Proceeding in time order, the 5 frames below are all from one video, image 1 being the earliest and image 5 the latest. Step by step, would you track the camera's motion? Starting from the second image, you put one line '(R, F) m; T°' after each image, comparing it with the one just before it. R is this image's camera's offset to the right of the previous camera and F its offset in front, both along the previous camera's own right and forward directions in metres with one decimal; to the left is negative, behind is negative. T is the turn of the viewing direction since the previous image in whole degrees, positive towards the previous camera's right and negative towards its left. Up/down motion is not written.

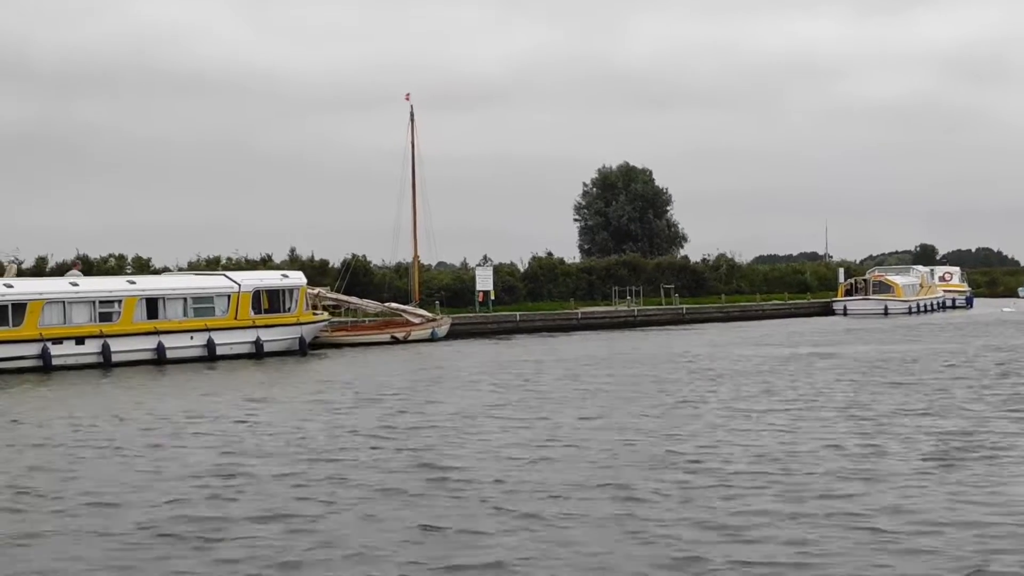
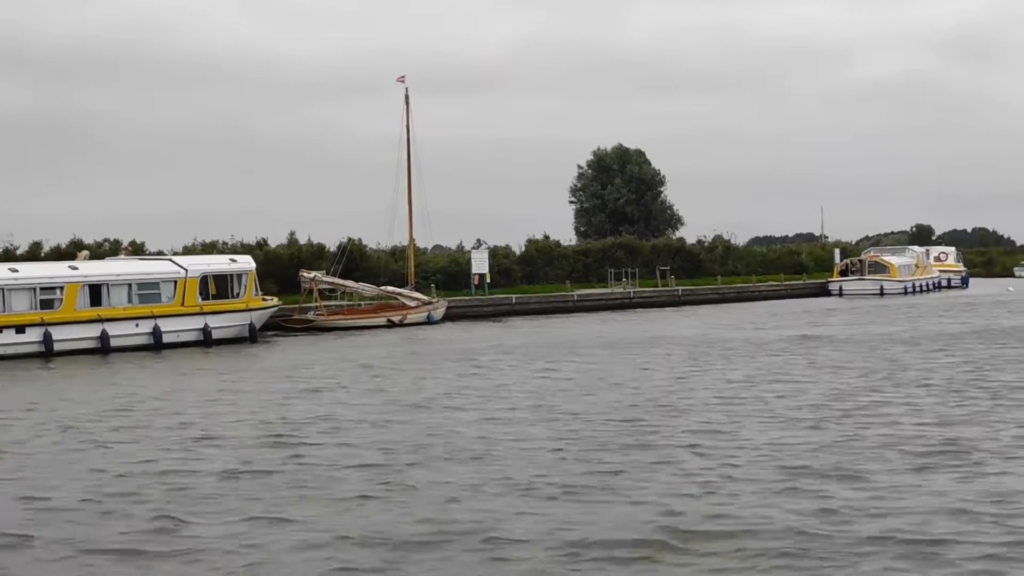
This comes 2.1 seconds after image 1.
(-1.0, -3.1) m; 0°
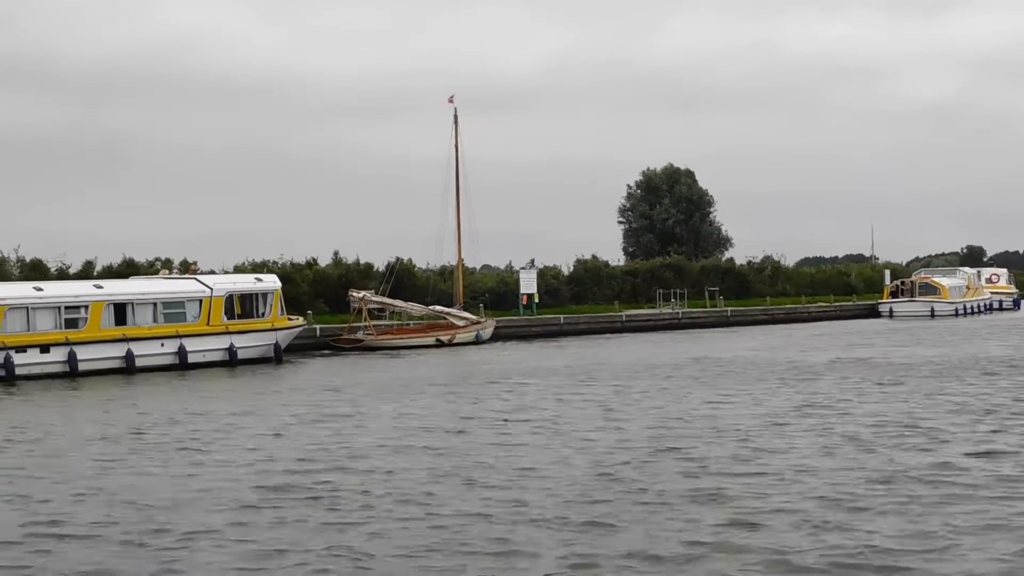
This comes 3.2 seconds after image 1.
(+0.1, -3.1) m; -2°
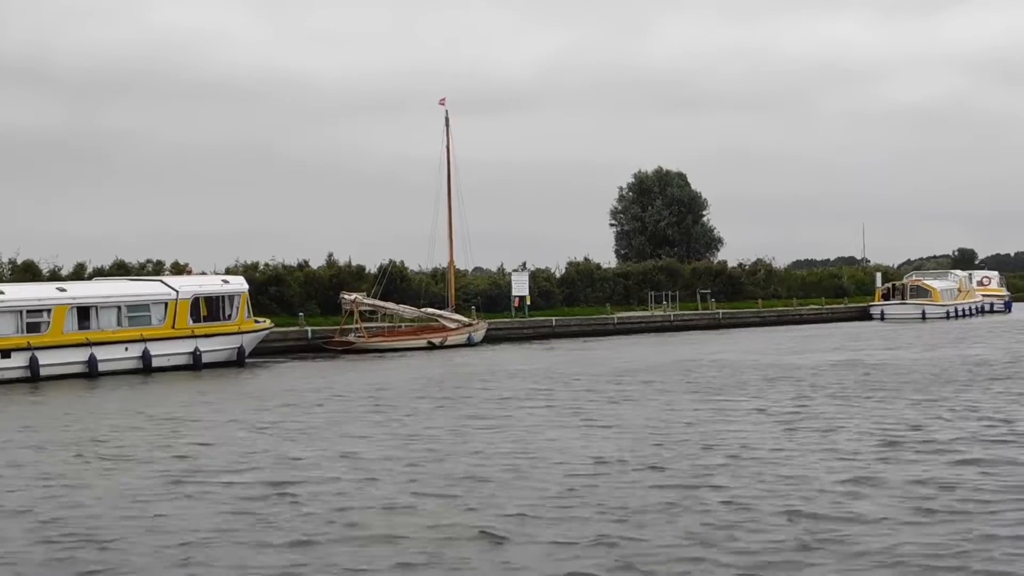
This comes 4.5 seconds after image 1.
(+0.3, +0.8) m; 0°
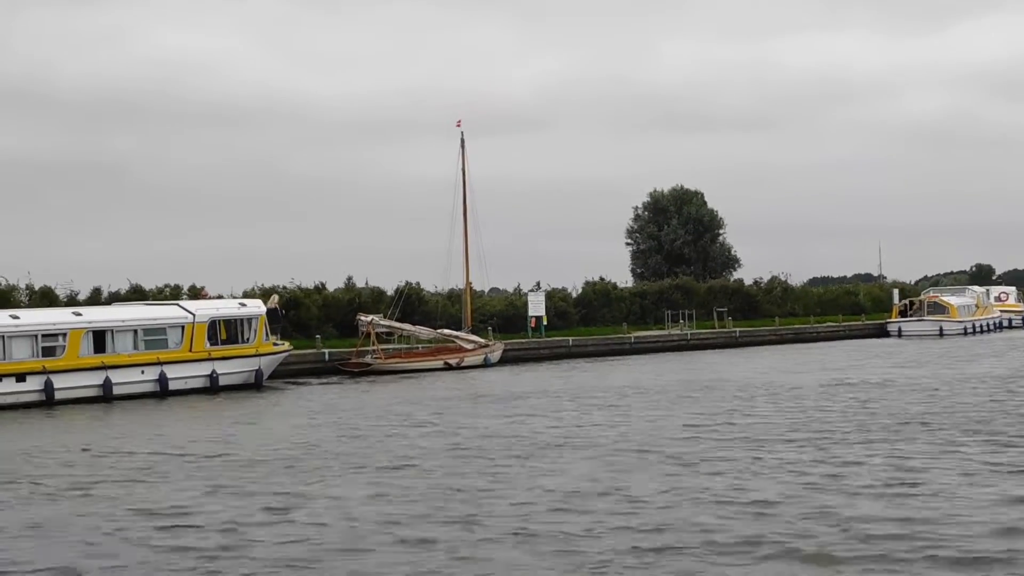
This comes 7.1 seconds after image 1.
(0.0, 0.0) m; -1°
